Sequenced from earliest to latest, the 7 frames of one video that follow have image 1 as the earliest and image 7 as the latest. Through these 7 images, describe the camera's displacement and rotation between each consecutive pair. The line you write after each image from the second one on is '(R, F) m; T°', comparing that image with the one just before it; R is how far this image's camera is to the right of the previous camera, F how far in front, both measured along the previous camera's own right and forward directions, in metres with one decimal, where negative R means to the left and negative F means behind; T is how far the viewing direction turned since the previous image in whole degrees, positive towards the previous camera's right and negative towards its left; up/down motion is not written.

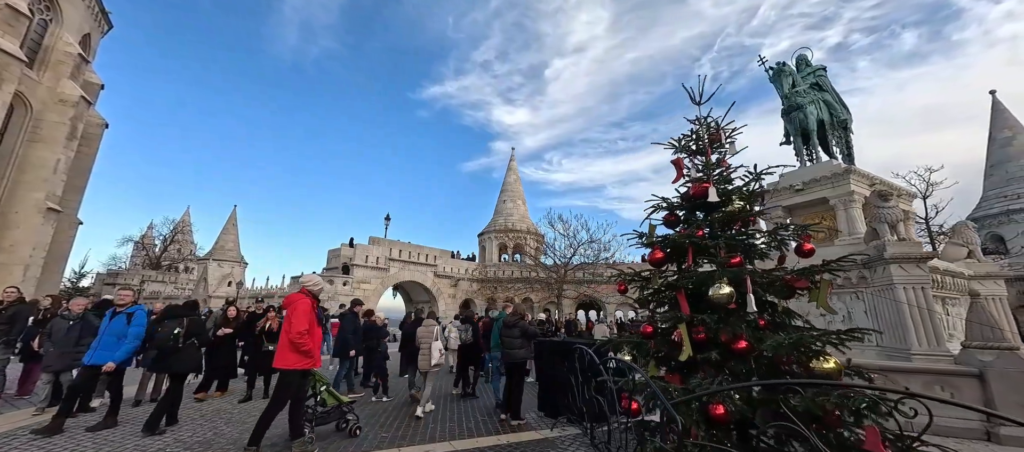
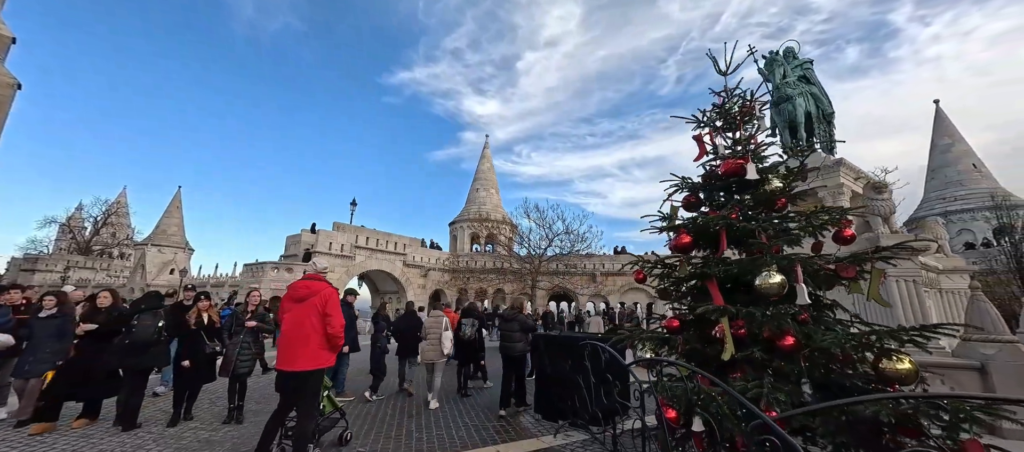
(-0.4, +0.7) m; +5°
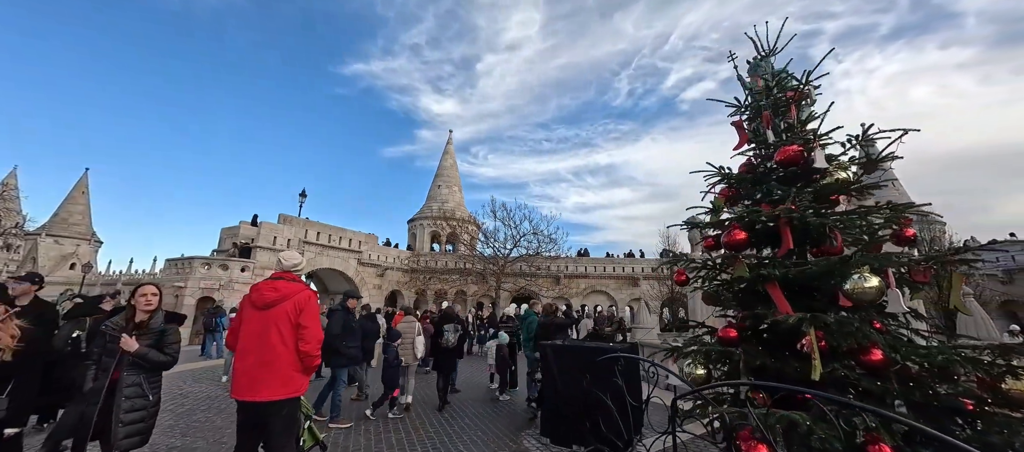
(-0.6, +0.8) m; +7°
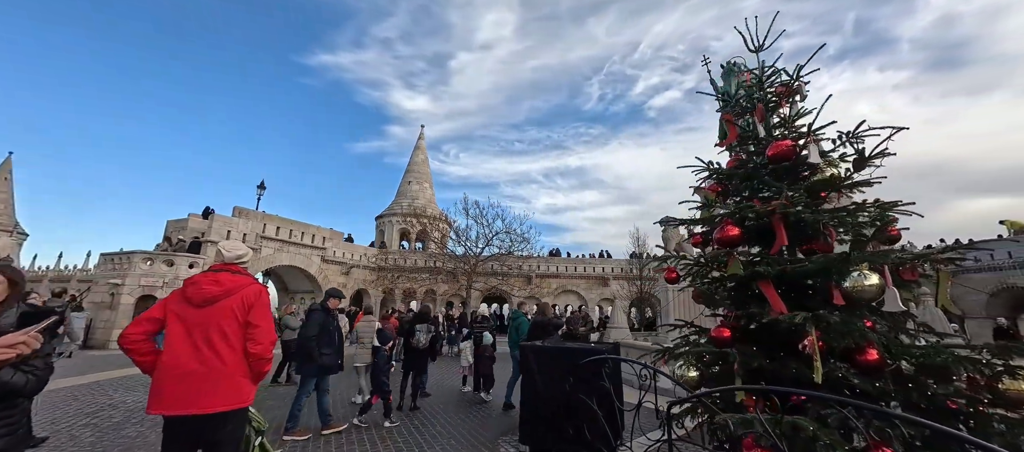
(-0.1, +0.3) m; +4°
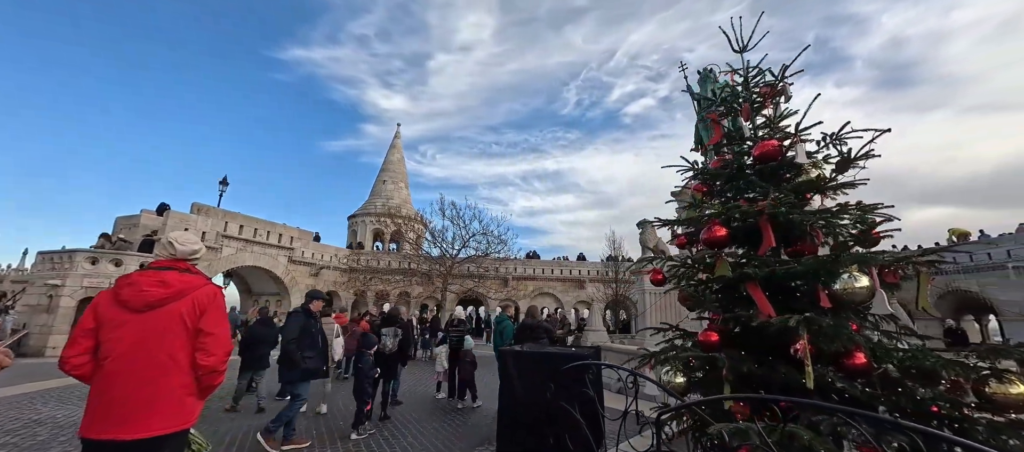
(0.0, +0.2) m; +3°
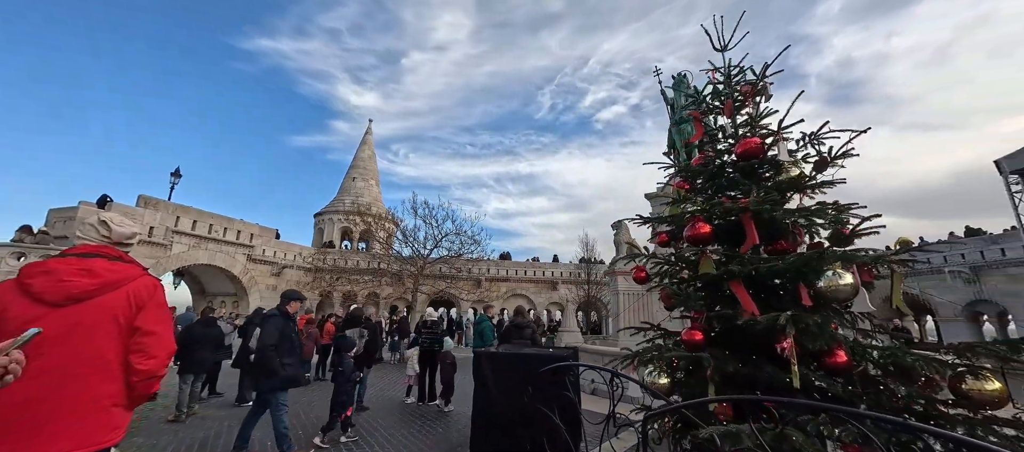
(0.0, +0.2) m; +4°
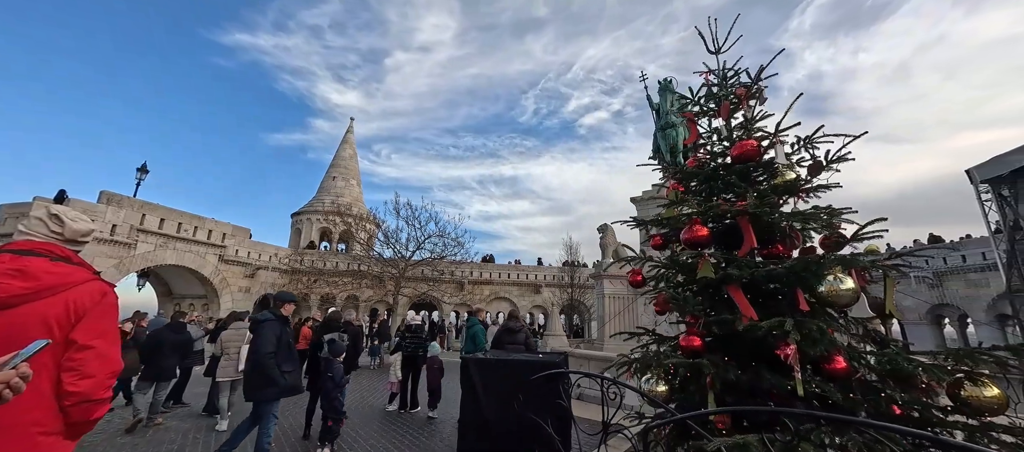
(-0.1, +0.1) m; +3°
